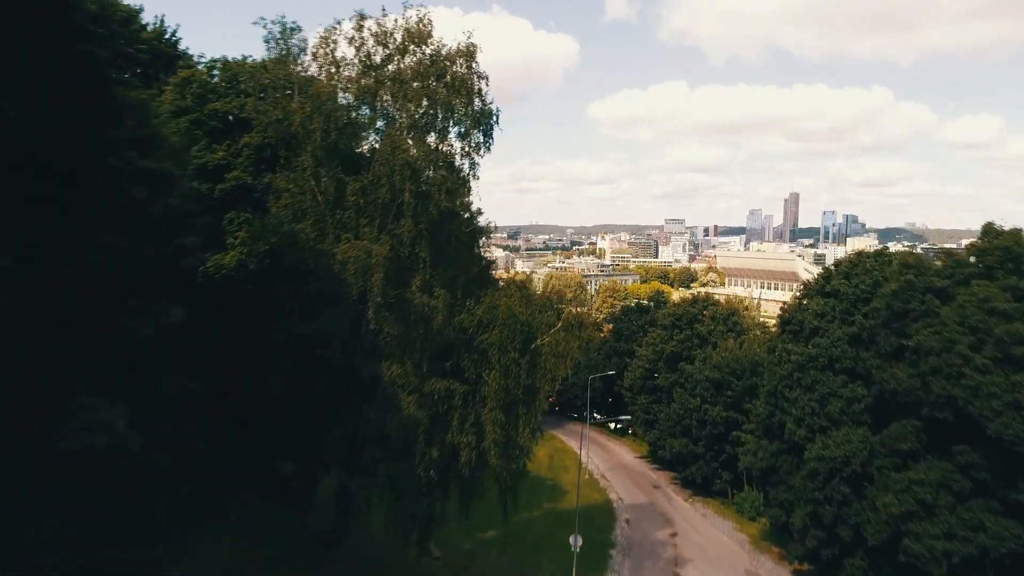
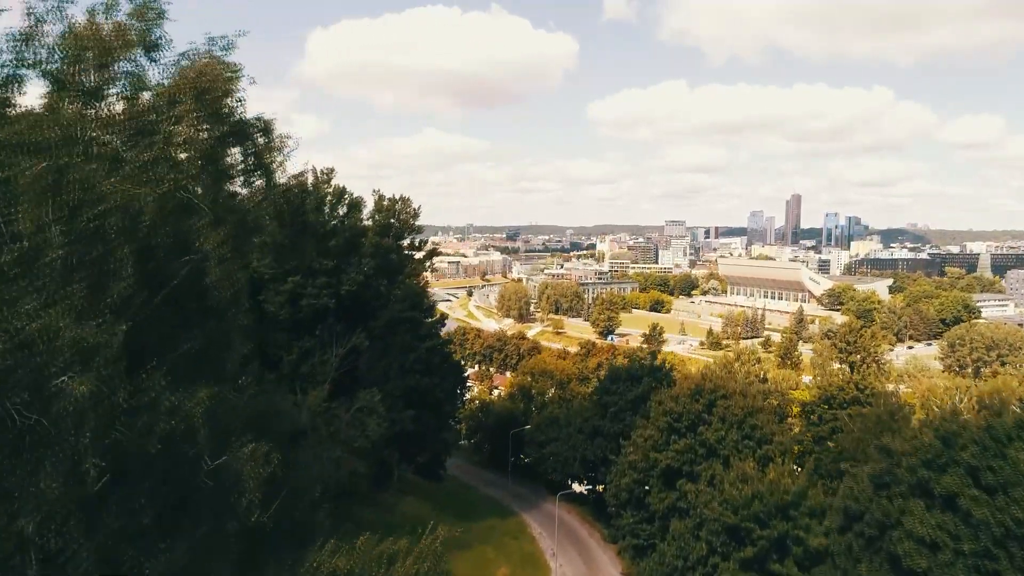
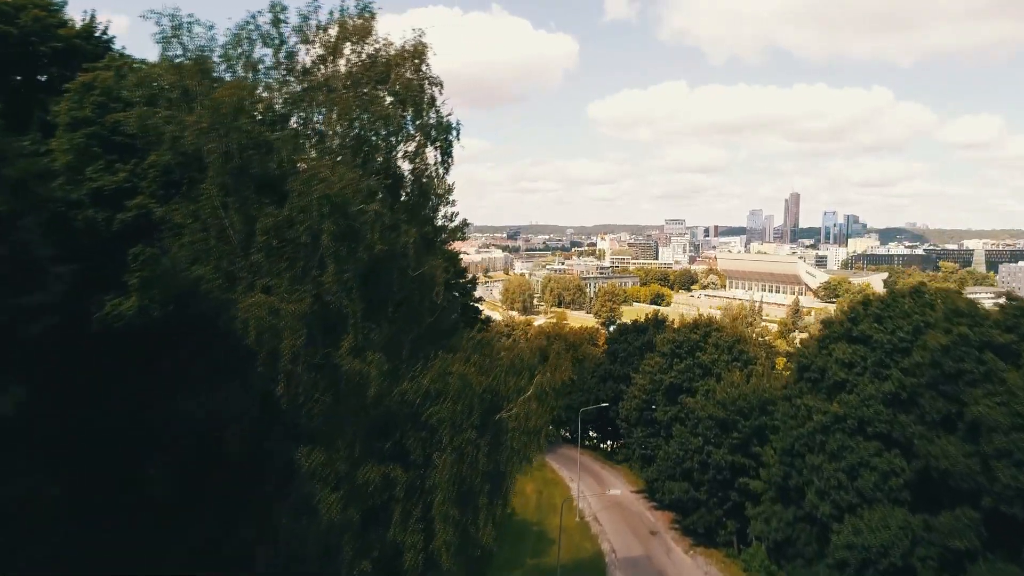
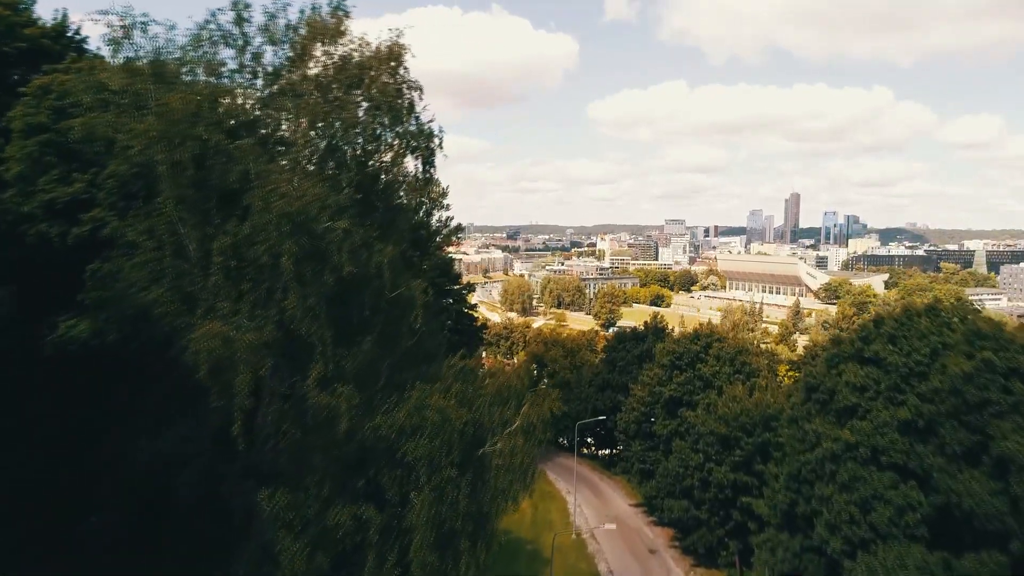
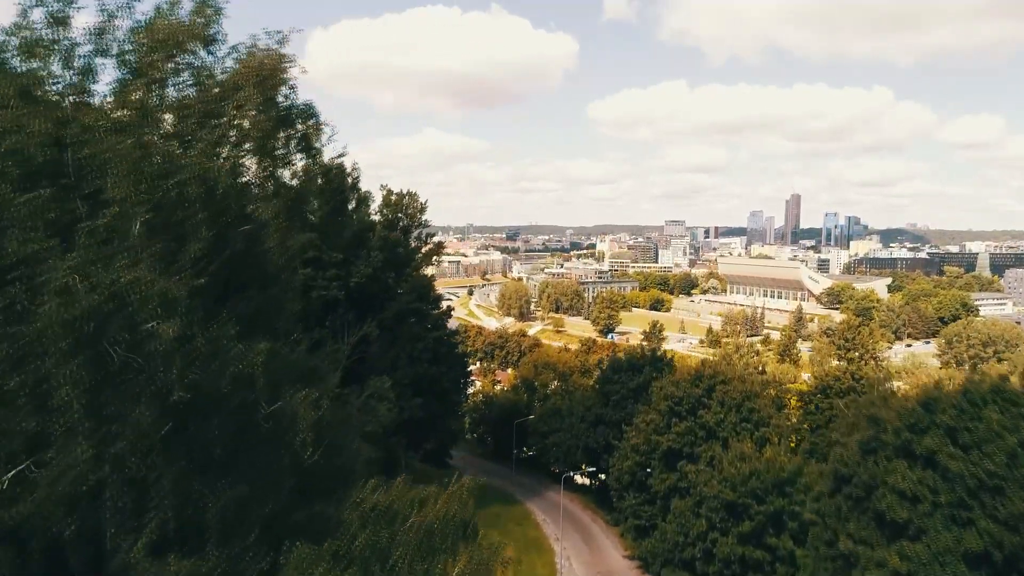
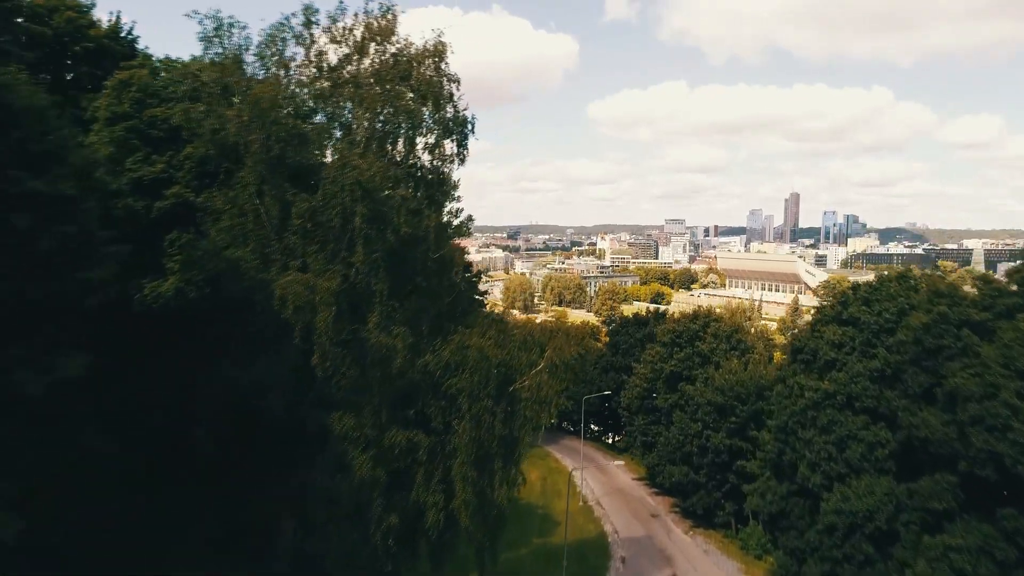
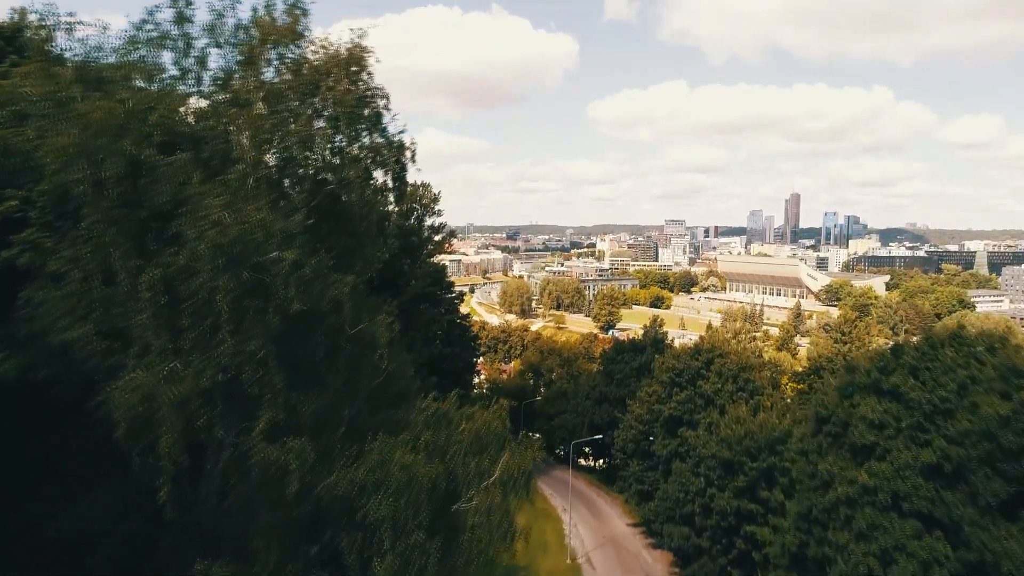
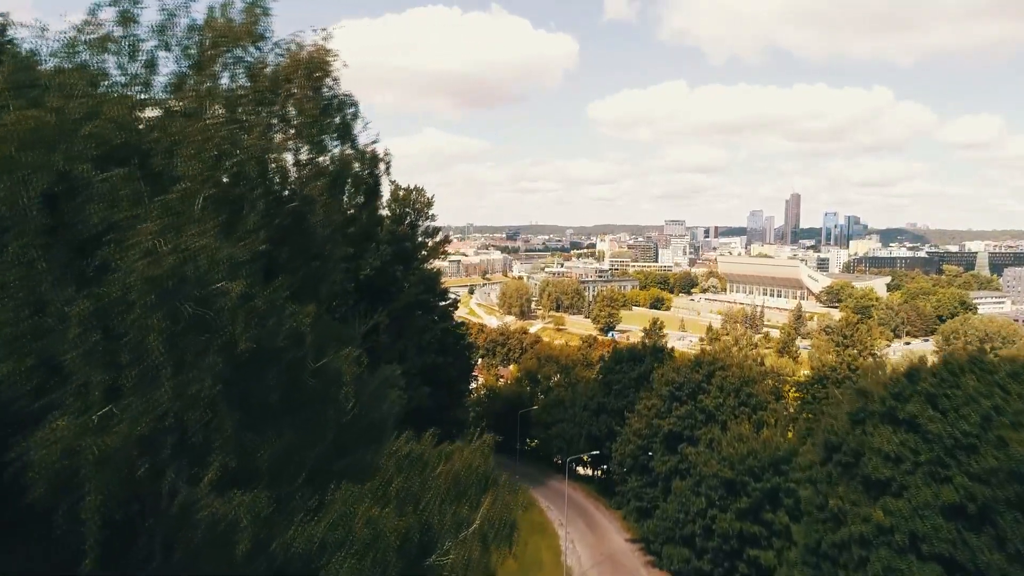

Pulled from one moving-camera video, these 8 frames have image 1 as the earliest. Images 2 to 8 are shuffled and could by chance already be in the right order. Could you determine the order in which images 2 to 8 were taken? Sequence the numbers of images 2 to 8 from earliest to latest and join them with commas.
6, 3, 4, 7, 8, 5, 2
